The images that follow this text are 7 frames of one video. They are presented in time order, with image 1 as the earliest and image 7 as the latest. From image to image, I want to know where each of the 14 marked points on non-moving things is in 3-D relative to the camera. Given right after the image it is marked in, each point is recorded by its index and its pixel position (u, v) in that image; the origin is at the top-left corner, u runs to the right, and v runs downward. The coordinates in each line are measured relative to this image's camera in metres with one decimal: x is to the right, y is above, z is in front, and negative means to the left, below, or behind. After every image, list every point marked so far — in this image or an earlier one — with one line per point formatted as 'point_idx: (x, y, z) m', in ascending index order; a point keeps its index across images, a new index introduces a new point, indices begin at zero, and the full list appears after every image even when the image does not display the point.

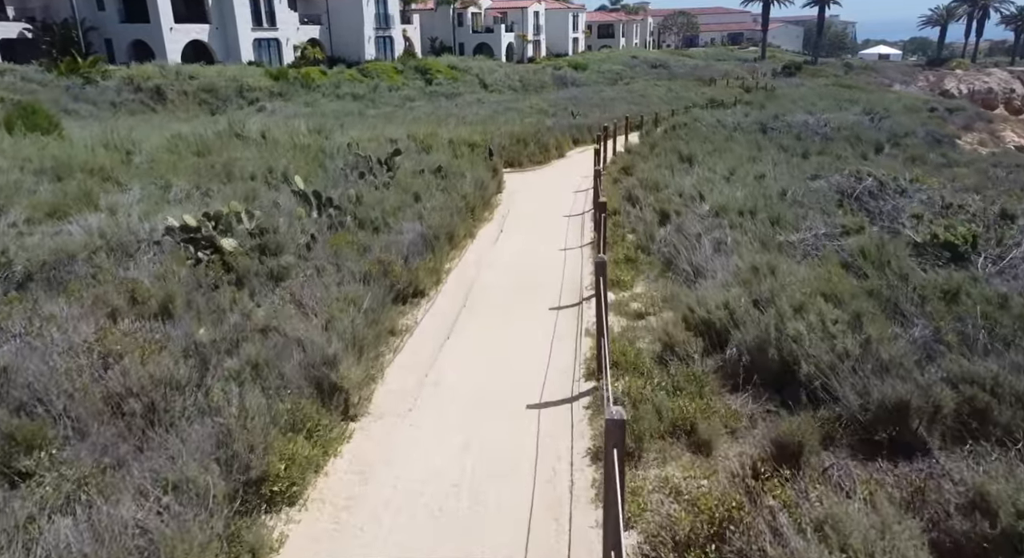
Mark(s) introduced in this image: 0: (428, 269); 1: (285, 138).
0: (-1.0, +0.1, +8.8) m
1: (-5.6, +3.5, +17.8) m
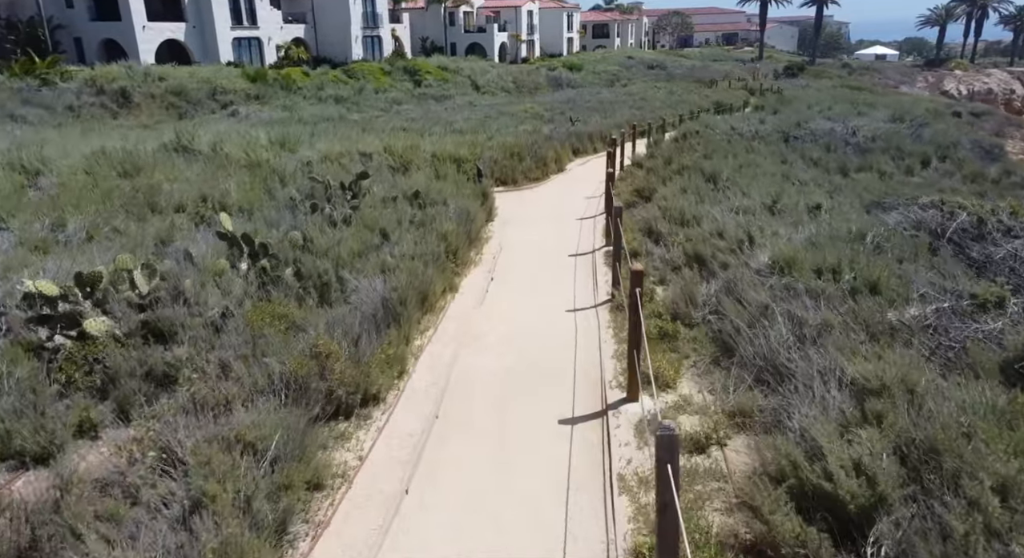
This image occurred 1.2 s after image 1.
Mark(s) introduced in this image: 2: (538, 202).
0: (-1.1, -0.7, +6.2) m
1: (-5.7, +2.7, +15.2) m
2: (+0.5, +1.6, +15.5) m
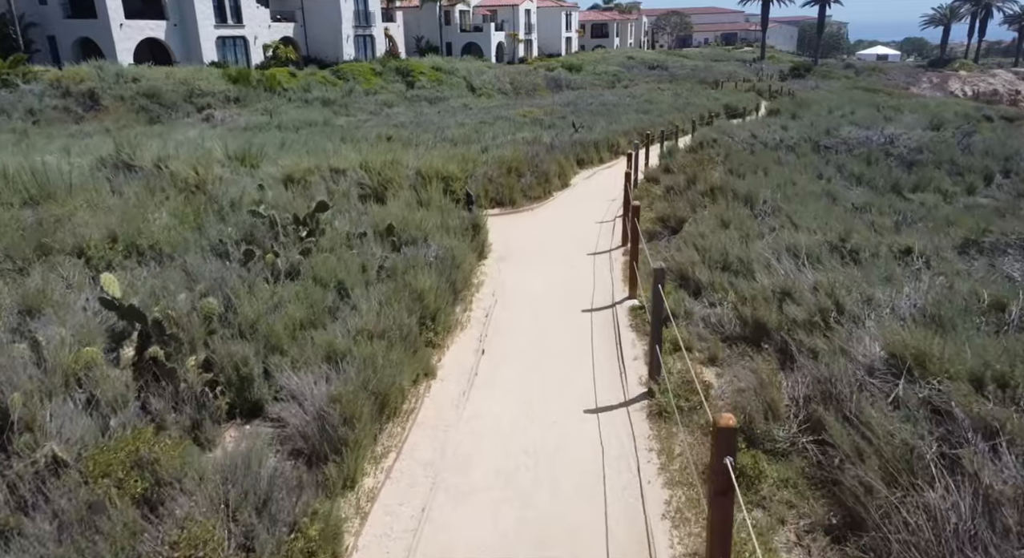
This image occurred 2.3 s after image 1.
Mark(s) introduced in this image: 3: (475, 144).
0: (-1.1, -1.4, +3.9) m
1: (-5.8, +2.0, +12.8) m
2: (+0.4, +0.9, +13.2) m
3: (-1.0, +3.5, +19.0) m
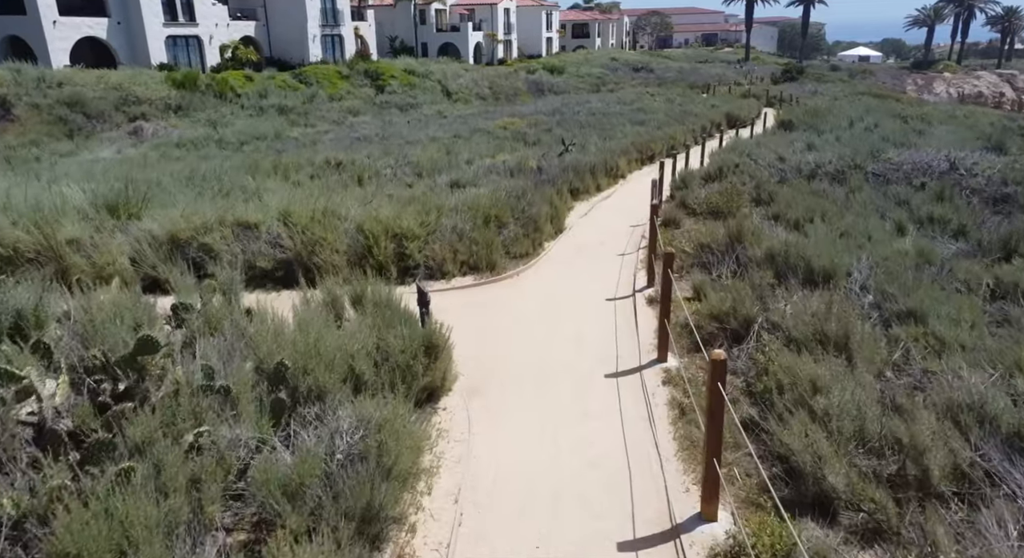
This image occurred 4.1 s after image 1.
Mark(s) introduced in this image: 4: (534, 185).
0: (-1.1, -2.7, 0.0) m
1: (-6.0, +0.6, +8.8) m
2: (+0.2, -0.4, +9.3) m
3: (-1.4, +2.2, +15.1) m
4: (+0.4, +1.9, +14.3) m
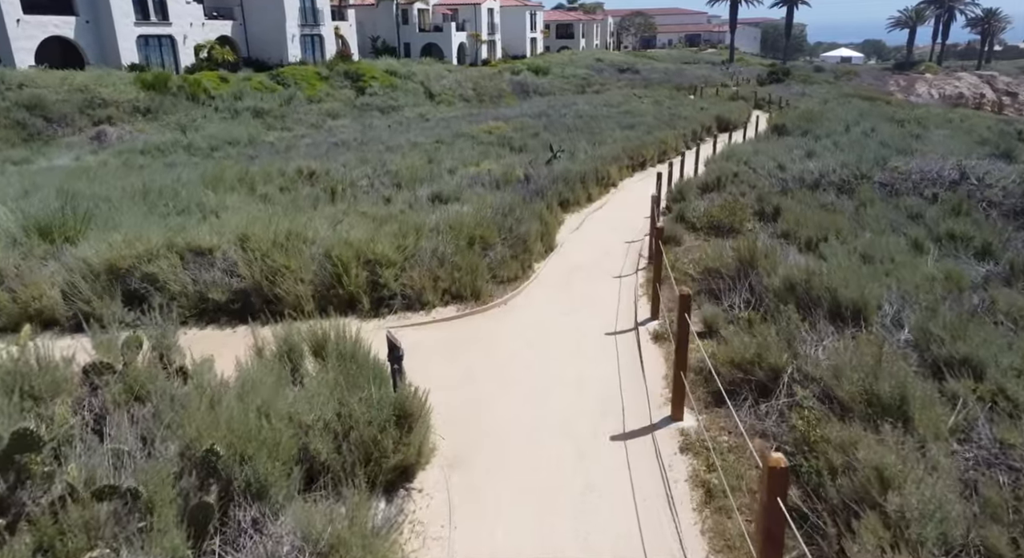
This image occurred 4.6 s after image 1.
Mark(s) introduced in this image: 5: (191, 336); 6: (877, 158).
0: (-1.0, -3.1, -1.2) m
1: (-6.2, +0.2, +7.5) m
2: (0.0, -0.8, +8.2) m
3: (-1.7, +1.8, +13.9) m
4: (+0.2, +1.5, +13.2) m
5: (-3.6, -0.6, +8.1) m
6: (+9.3, +3.1, +18.3) m
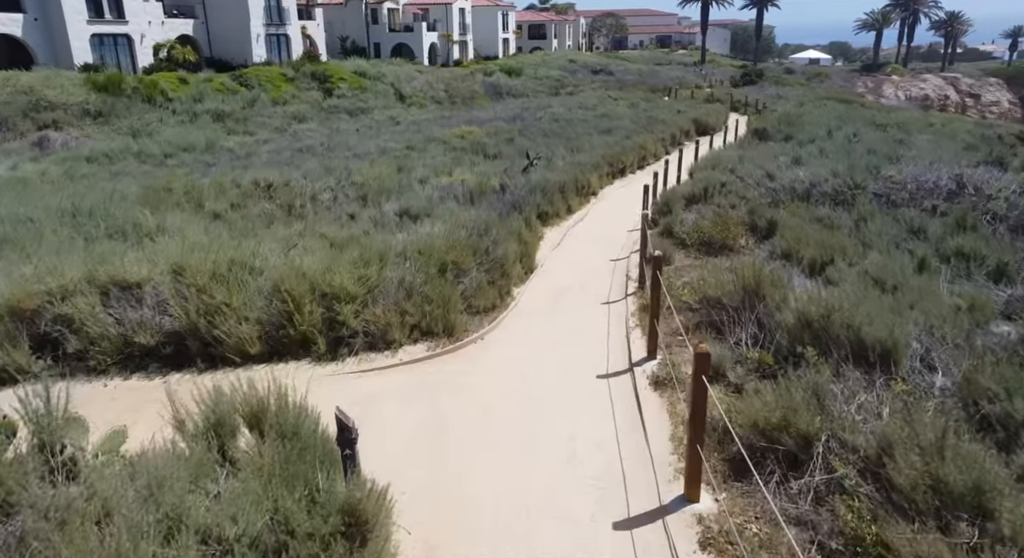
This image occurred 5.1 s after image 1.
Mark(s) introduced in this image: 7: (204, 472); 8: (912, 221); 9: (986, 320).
0: (-0.9, -3.5, -2.3) m
1: (-6.3, -0.3, +6.2) m
2: (-0.2, -1.2, +7.1) m
3: (-2.1, +1.4, +12.8) m
4: (-0.2, +1.1, +12.1) m
5: (-3.8, -1.0, +6.8) m
6: (+8.6, +2.8, +17.5) m
7: (-1.9, -1.1, +4.4) m
8: (+7.1, +1.0, +12.7) m
9: (+5.3, -0.4, +8.1) m
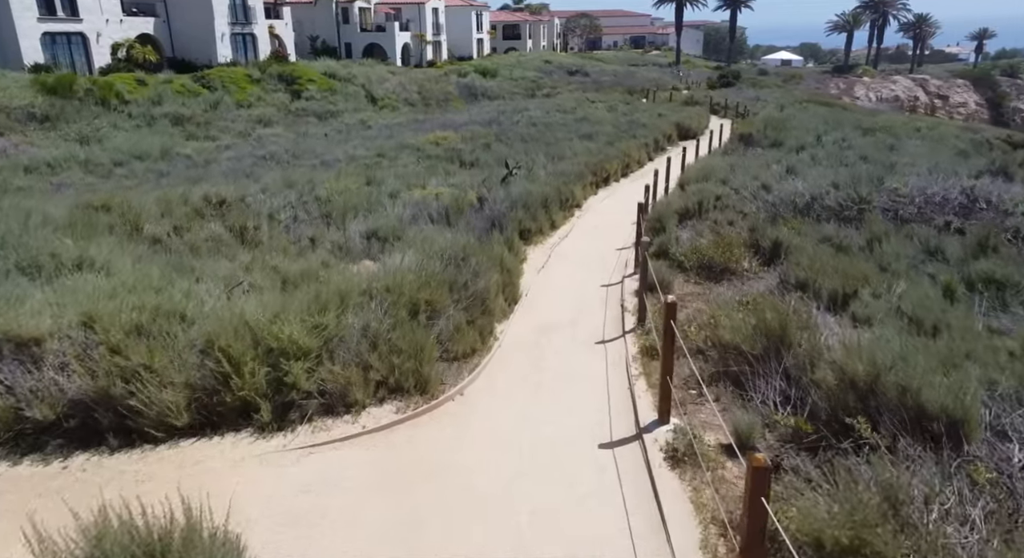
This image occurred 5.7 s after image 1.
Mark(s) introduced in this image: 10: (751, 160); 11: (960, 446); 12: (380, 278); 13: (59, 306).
0: (-0.6, -4.0, -3.6) m
1: (-6.4, -0.7, +4.7) m
2: (-0.3, -1.6, +5.8) m
3: (-2.5, +0.9, +11.4) m
4: (-0.5, +0.6, +10.8) m
5: (-3.9, -1.5, +5.4) m
6: (+8.1, +2.4, +16.5) m
7: (-1.9, -1.6, +3.0) m
8: (+6.8, +0.6, +11.6) m
9: (+5.2, -0.9, +7.0) m
10: (+6.6, +3.3, +19.9) m
11: (+3.4, -1.2, +5.4) m
12: (-1.5, 0.0, +8.2) m
13: (-4.3, -0.3, +6.8) m
